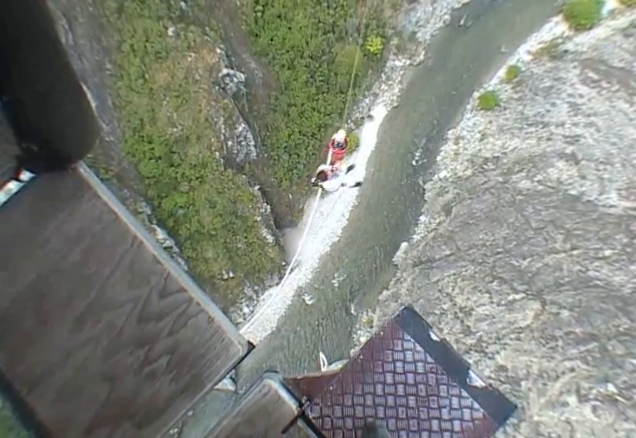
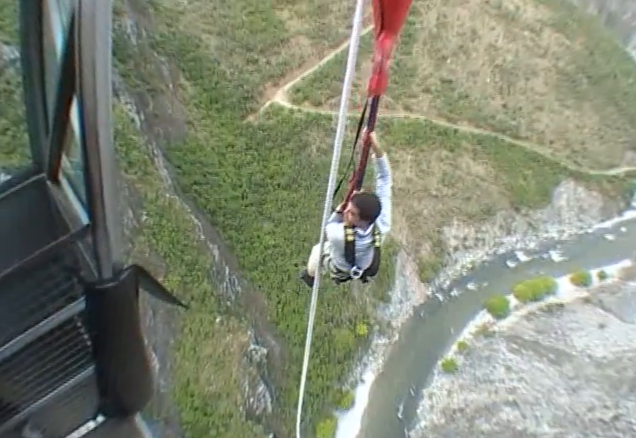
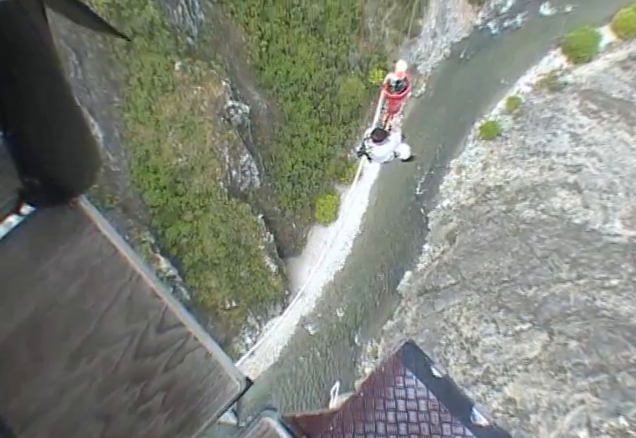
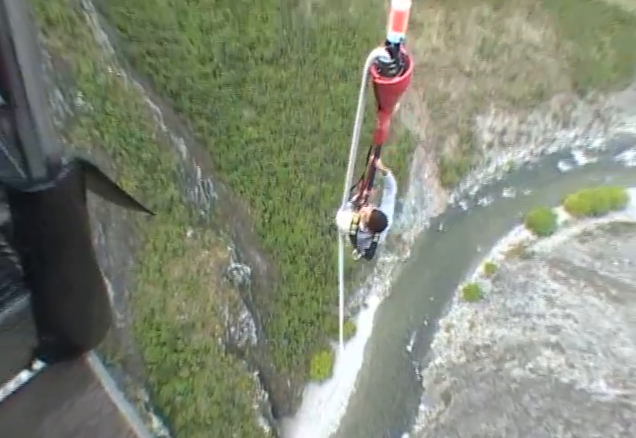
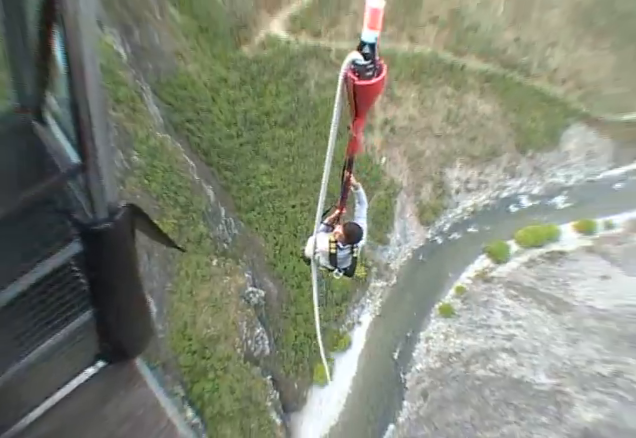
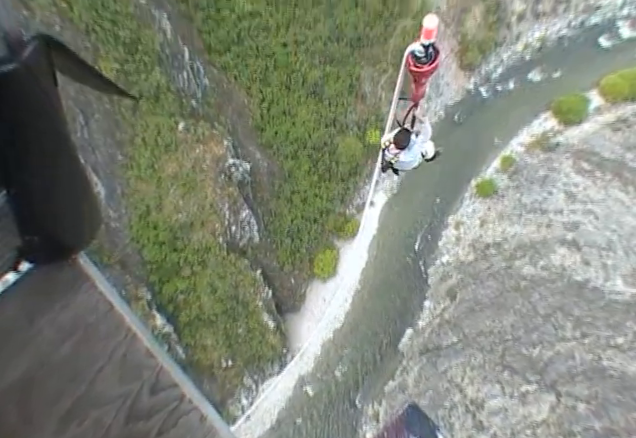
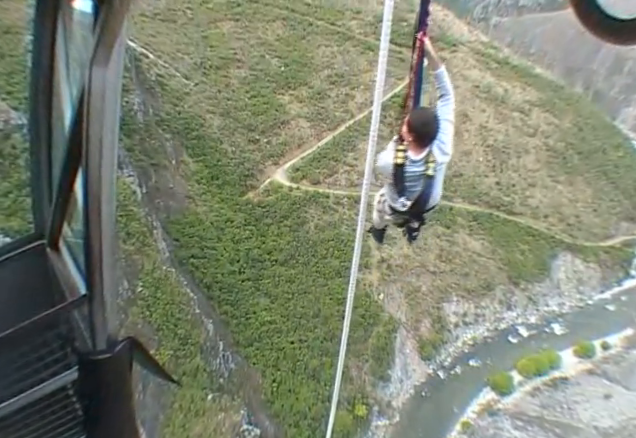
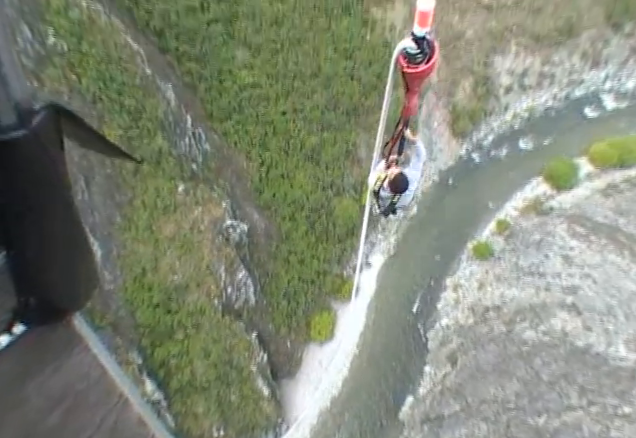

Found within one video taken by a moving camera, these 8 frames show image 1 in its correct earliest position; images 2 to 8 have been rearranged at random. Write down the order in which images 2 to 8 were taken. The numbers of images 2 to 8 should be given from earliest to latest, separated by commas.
3, 6, 8, 4, 5, 2, 7
